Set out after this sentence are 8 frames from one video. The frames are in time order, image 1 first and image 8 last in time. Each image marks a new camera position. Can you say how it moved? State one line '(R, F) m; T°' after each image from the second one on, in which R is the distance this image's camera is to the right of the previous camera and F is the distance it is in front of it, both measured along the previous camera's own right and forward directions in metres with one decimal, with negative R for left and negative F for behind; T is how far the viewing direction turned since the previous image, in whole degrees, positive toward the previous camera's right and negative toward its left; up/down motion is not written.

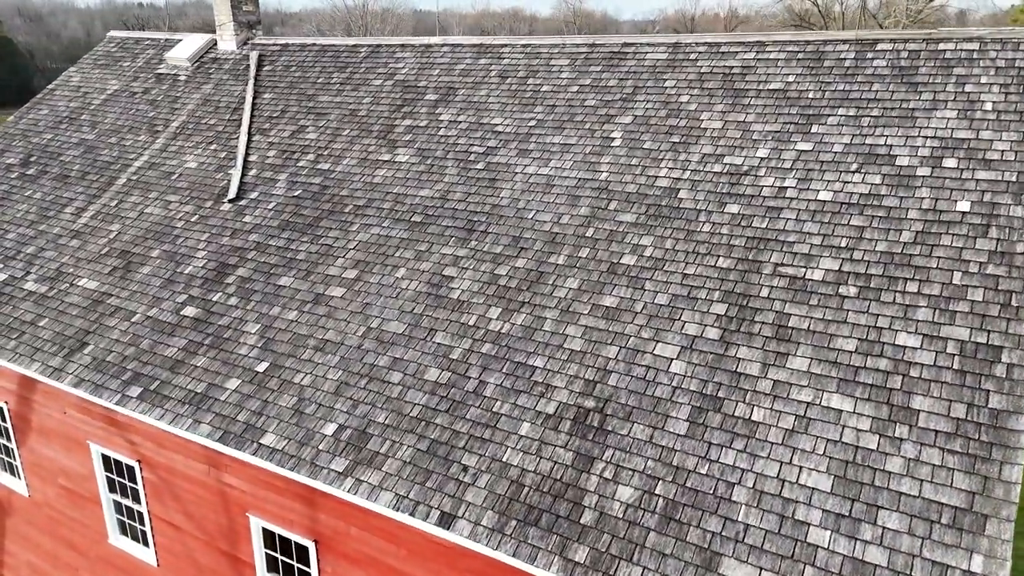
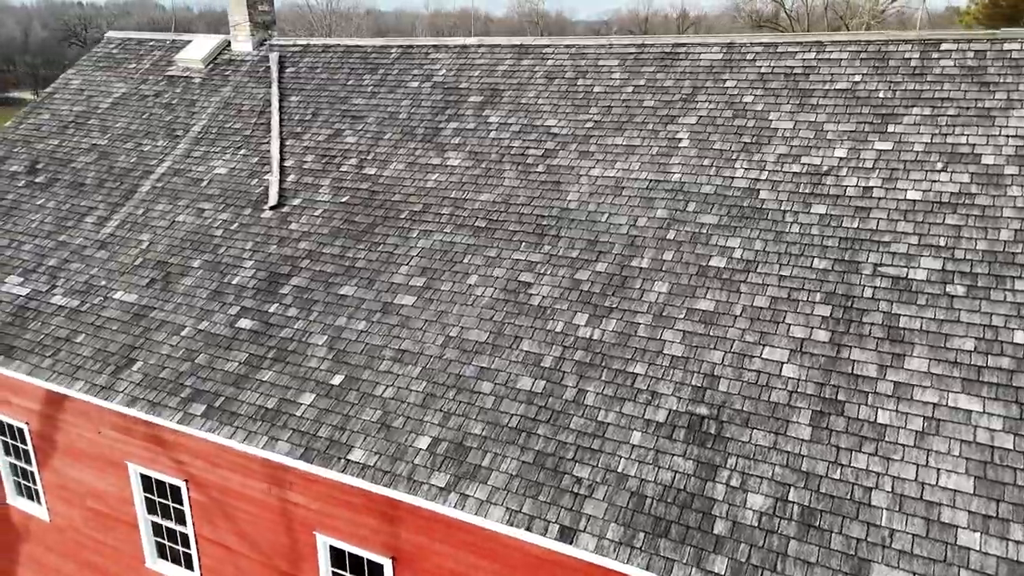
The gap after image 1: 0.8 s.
(-1.0, +0.2) m; +3°
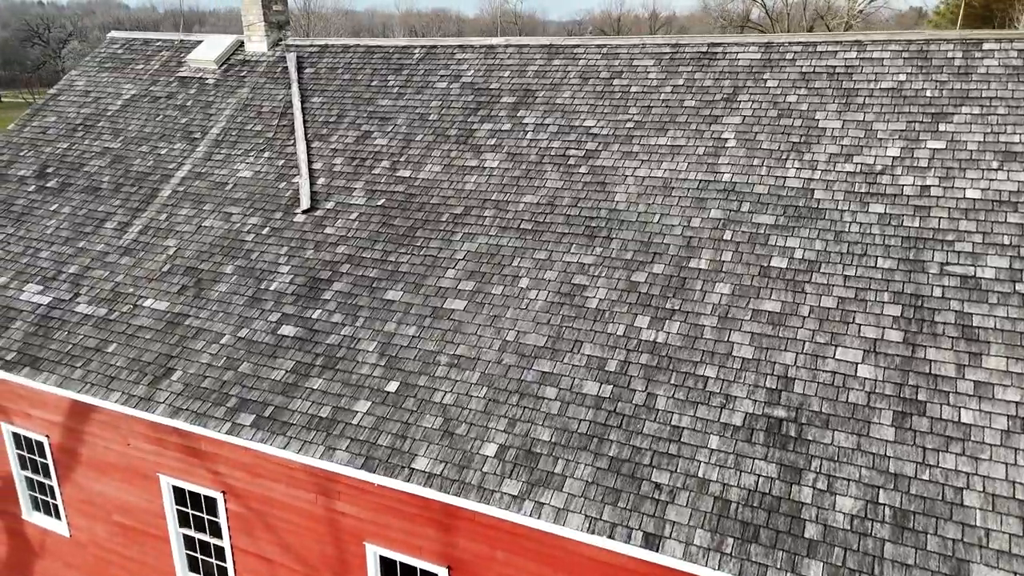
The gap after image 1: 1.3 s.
(-0.7, +0.1) m; +2°
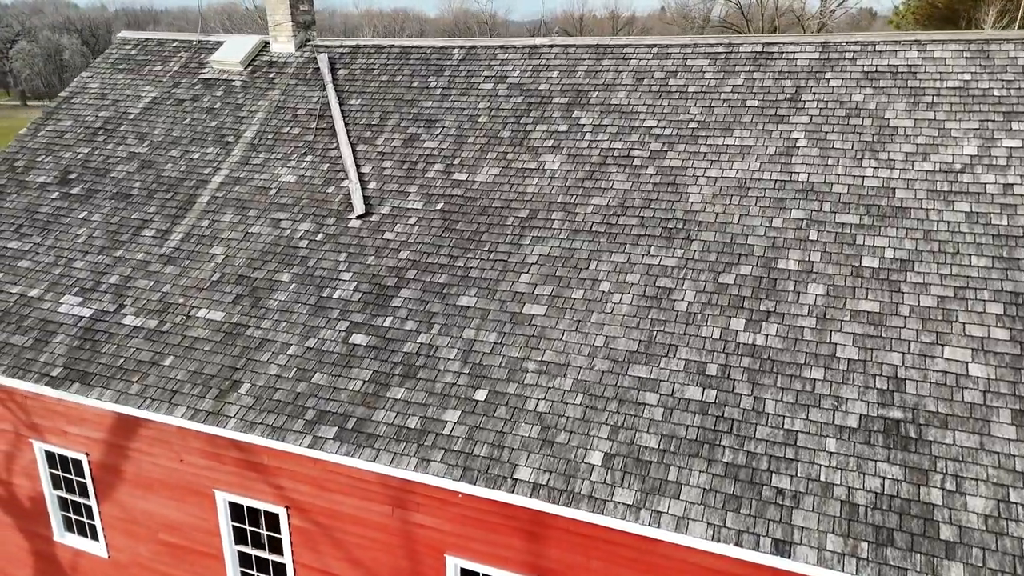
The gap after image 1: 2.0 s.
(-1.0, +0.1) m; +3°
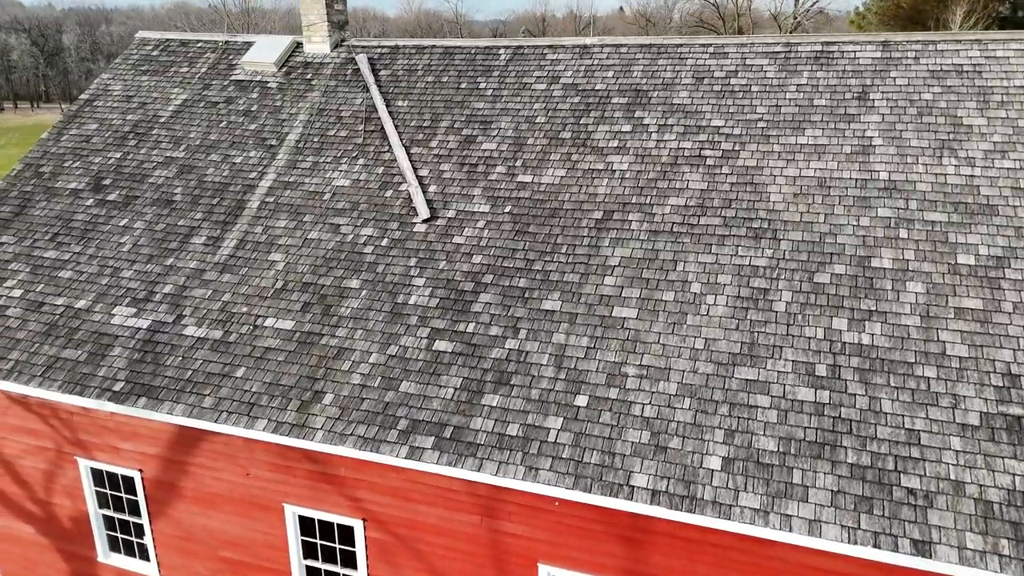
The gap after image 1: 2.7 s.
(-1.0, +0.1) m; +3°
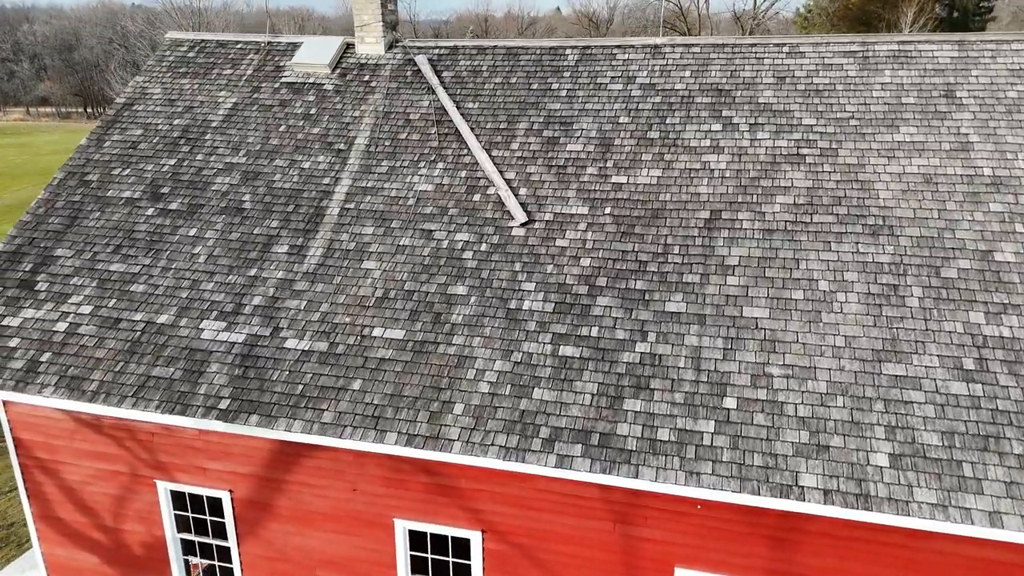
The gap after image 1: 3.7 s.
(-1.5, +0.2) m; +4°
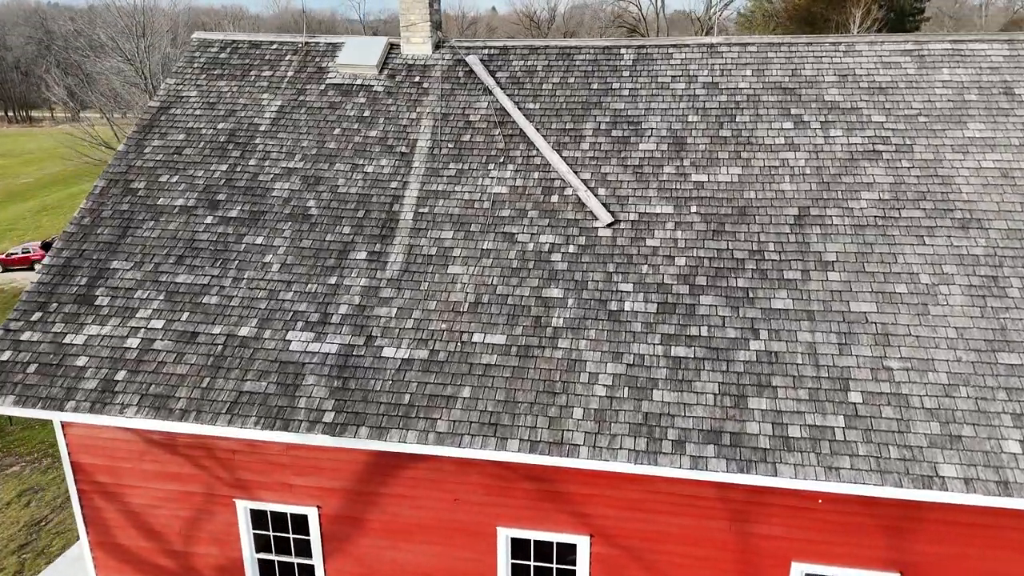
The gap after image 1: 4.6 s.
(-1.4, +0.1) m; +4°
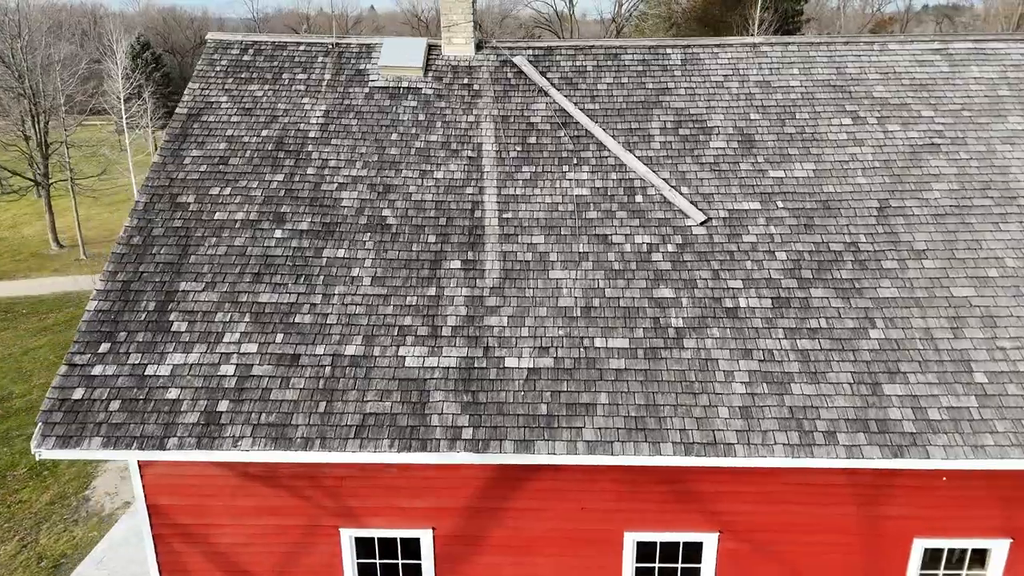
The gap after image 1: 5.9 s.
(-2.0, +0.3) m; +8°
